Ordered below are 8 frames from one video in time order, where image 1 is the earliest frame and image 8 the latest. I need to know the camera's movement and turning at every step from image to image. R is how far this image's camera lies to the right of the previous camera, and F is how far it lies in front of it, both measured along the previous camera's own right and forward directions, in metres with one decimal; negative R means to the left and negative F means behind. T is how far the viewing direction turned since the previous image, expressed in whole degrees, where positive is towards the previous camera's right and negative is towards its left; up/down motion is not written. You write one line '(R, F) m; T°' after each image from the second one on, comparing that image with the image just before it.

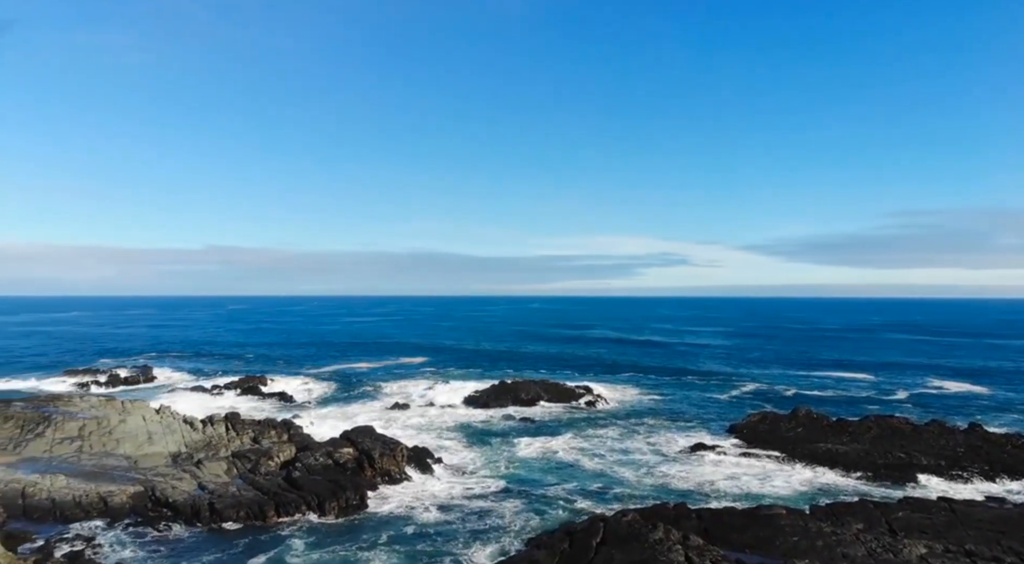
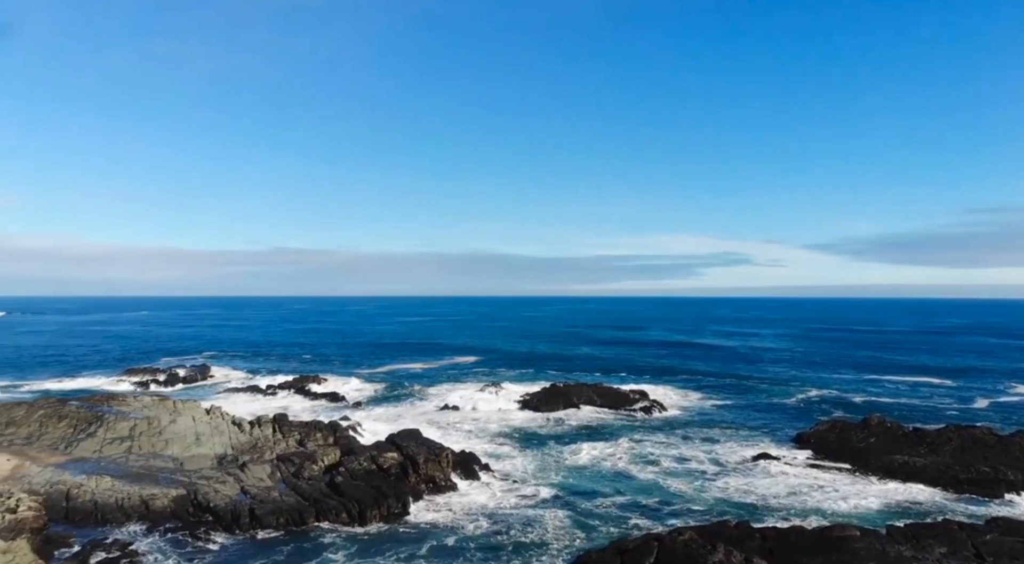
(+0.2, +1.2) m; -5°
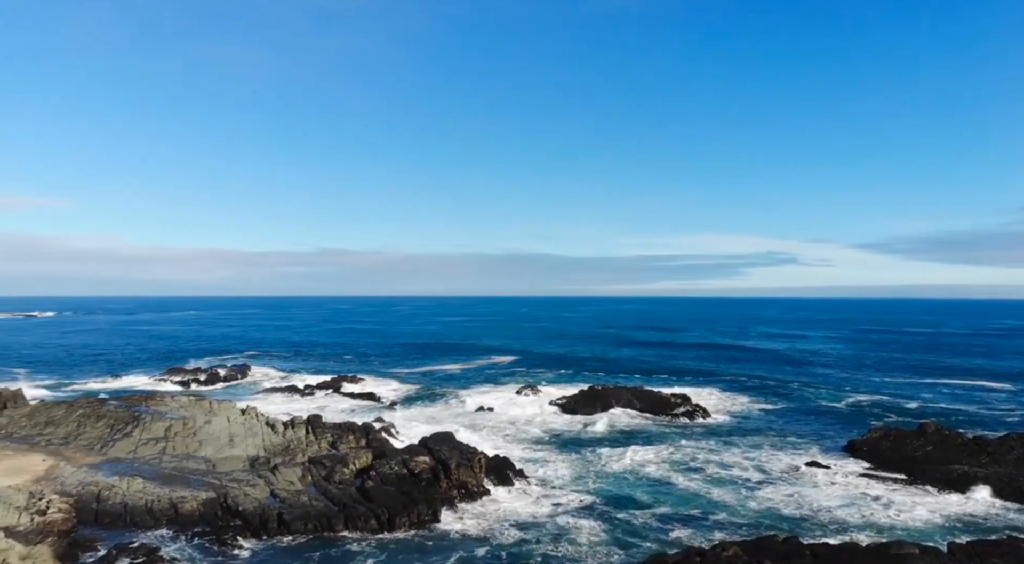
(+0.1, +0.9) m; -3°
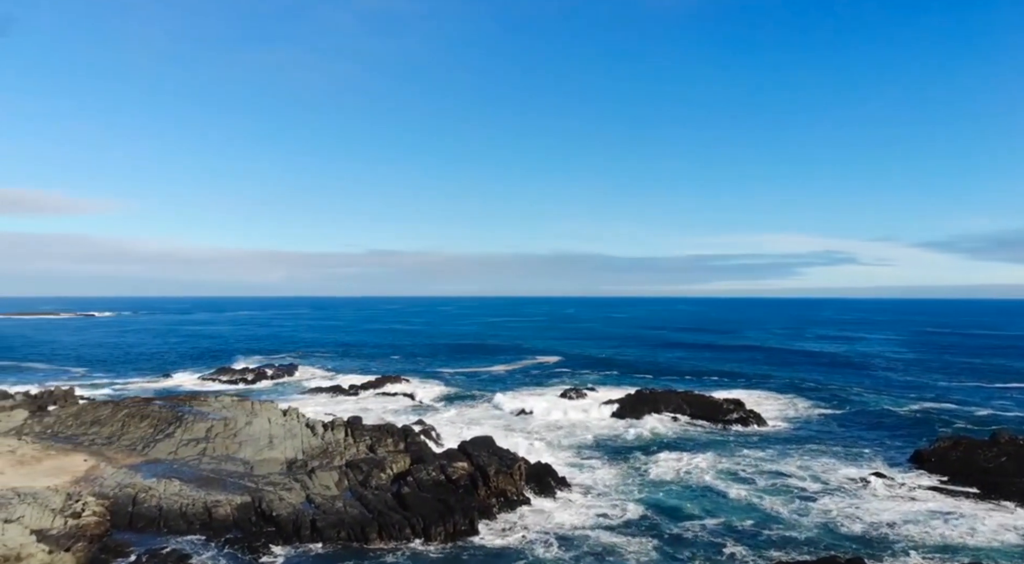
(+0.2, +1.0) m; -4°
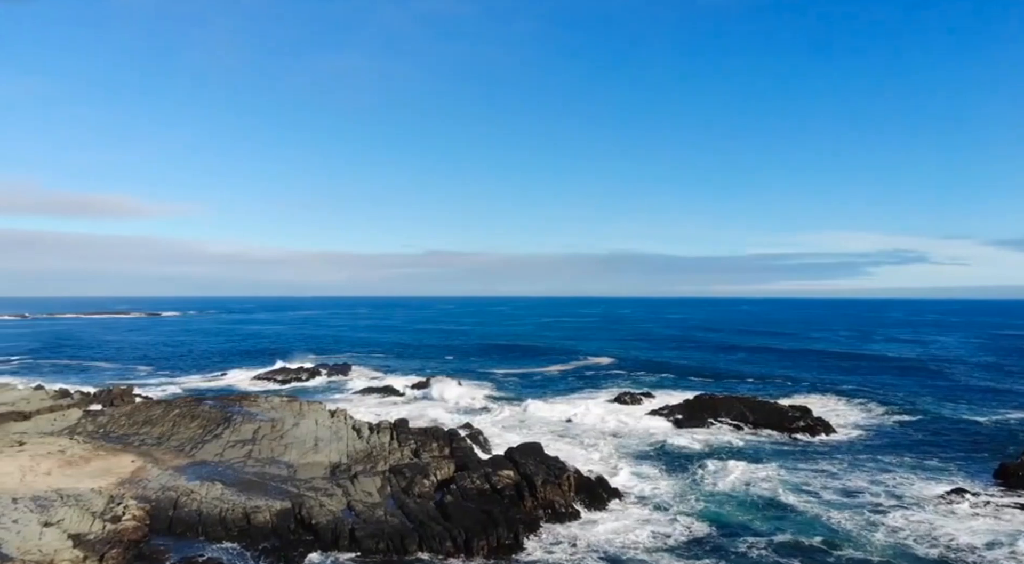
(+0.2, +1.1) m; -5°
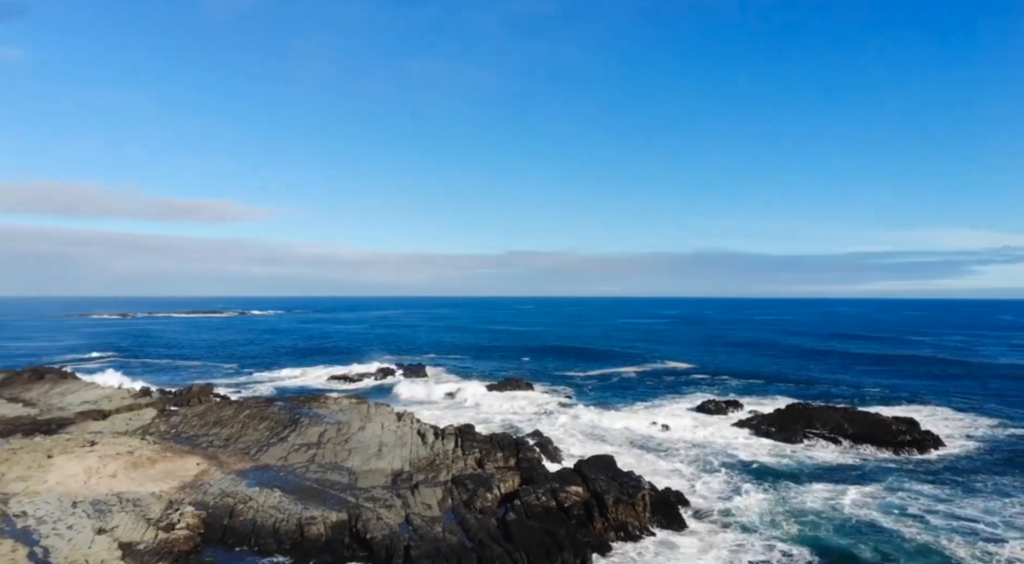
(+0.3, +1.6) m; -7°
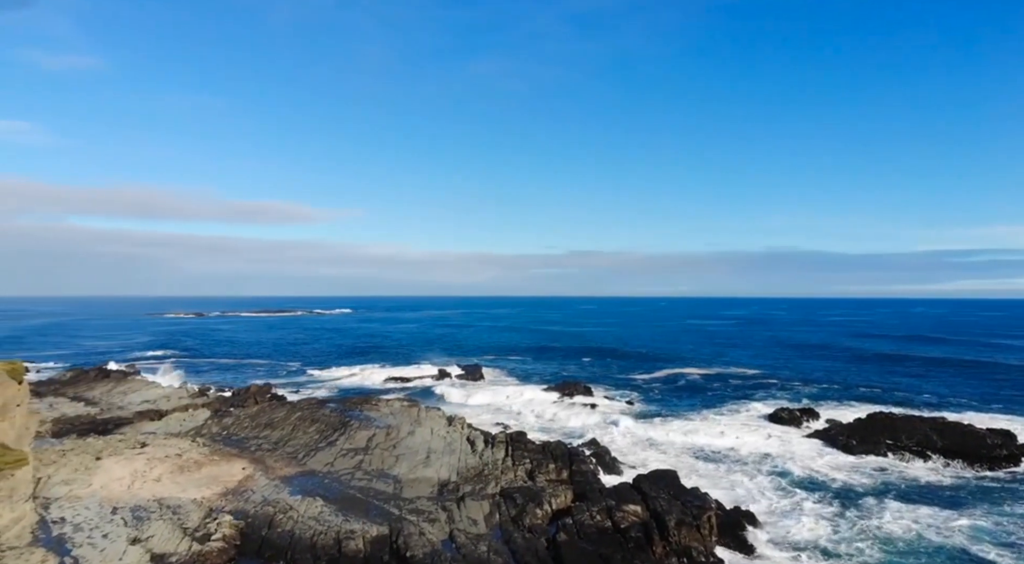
(+0.4, +1.4) m; -6°
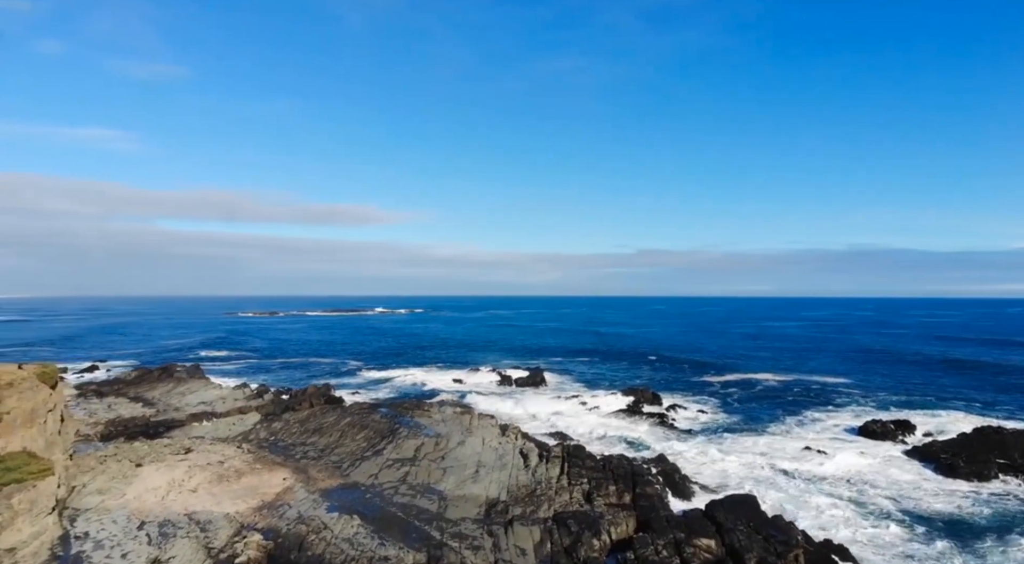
(+0.5, +2.0) m; -6°
